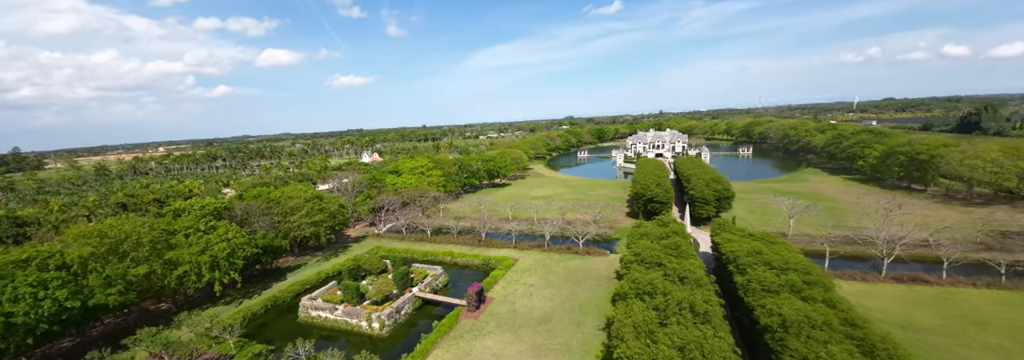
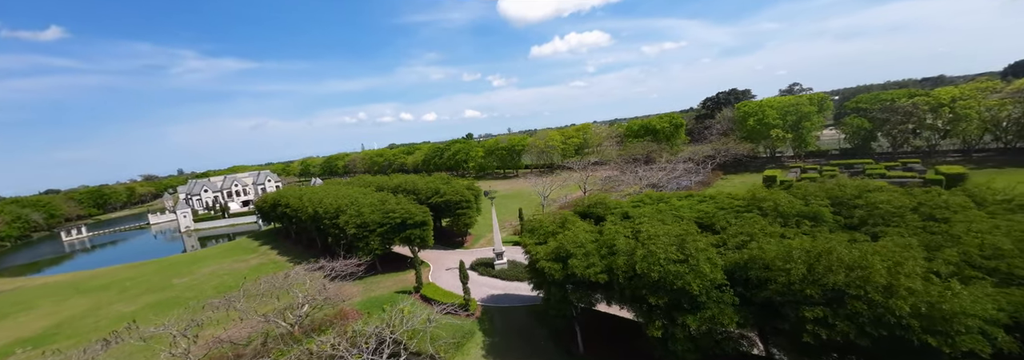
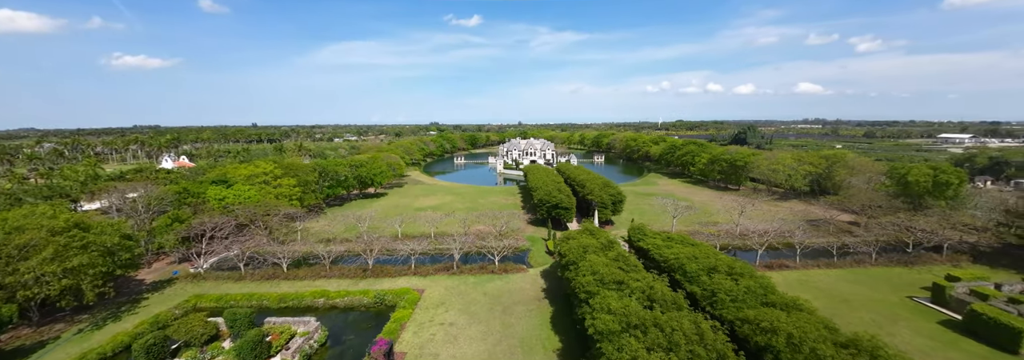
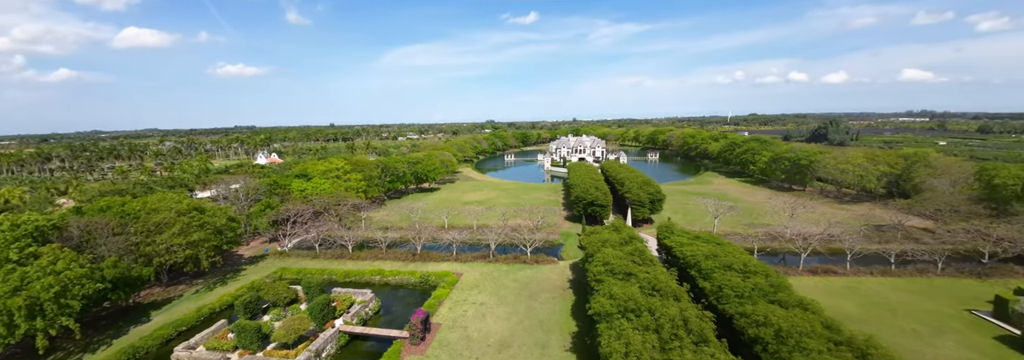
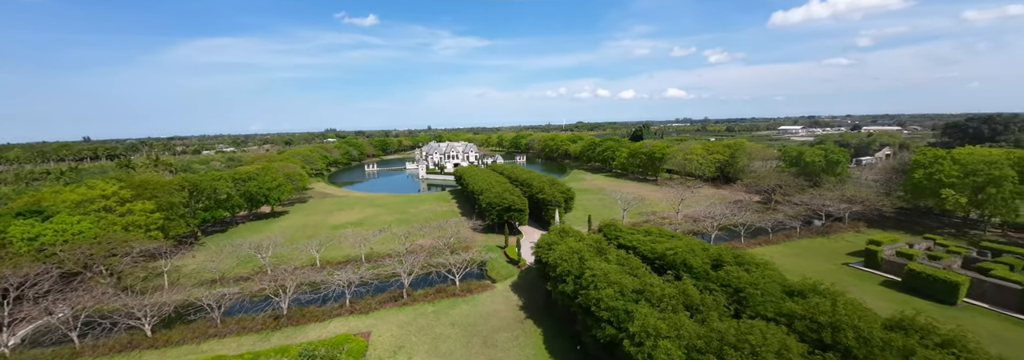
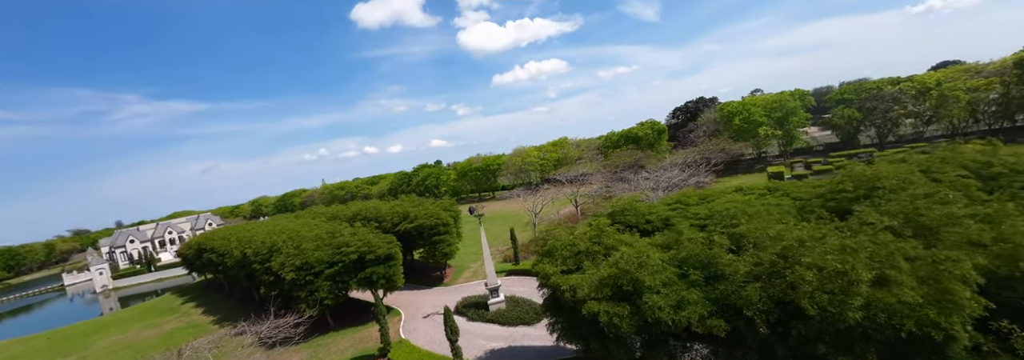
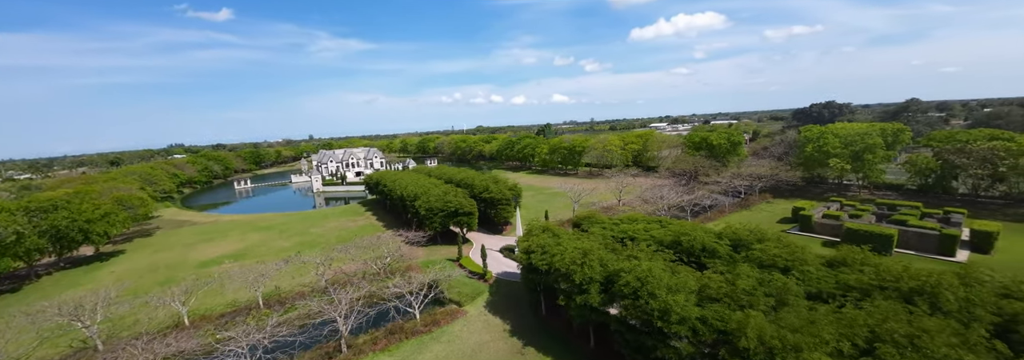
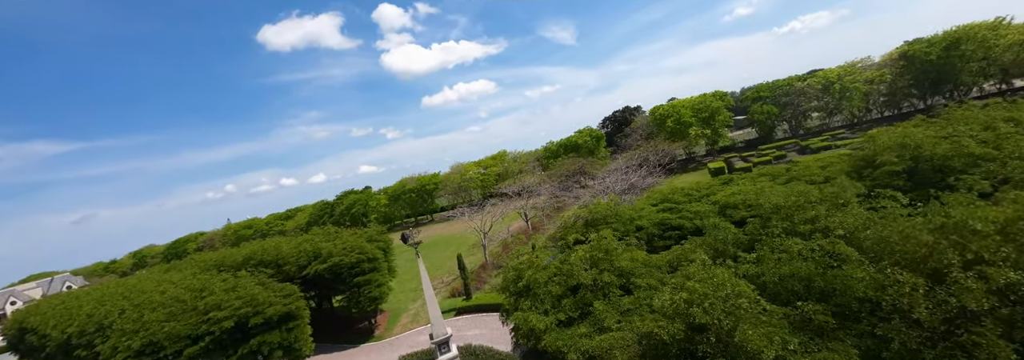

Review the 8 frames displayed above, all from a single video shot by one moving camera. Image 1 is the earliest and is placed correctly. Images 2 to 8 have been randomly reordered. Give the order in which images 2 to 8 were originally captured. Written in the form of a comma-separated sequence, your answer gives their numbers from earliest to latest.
4, 3, 5, 7, 2, 6, 8
